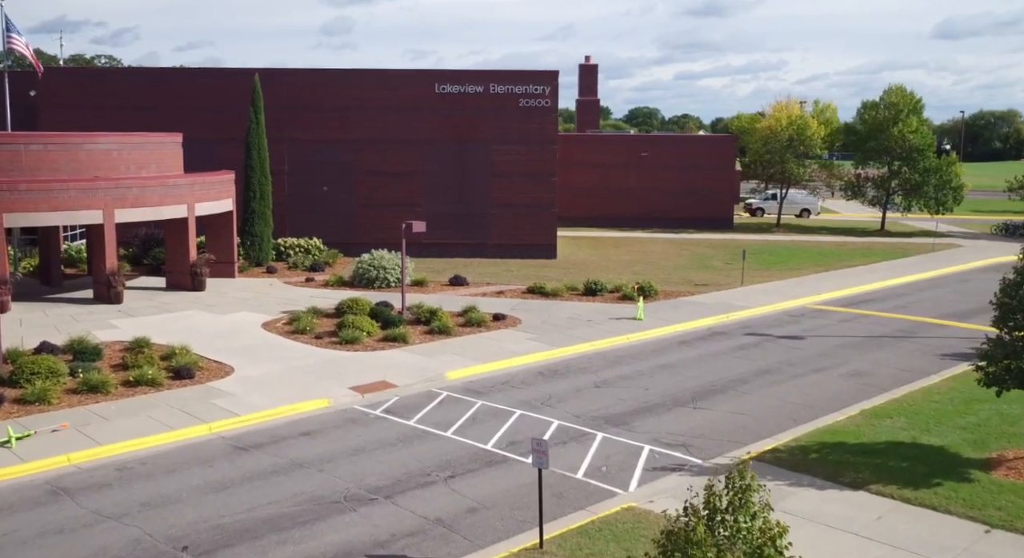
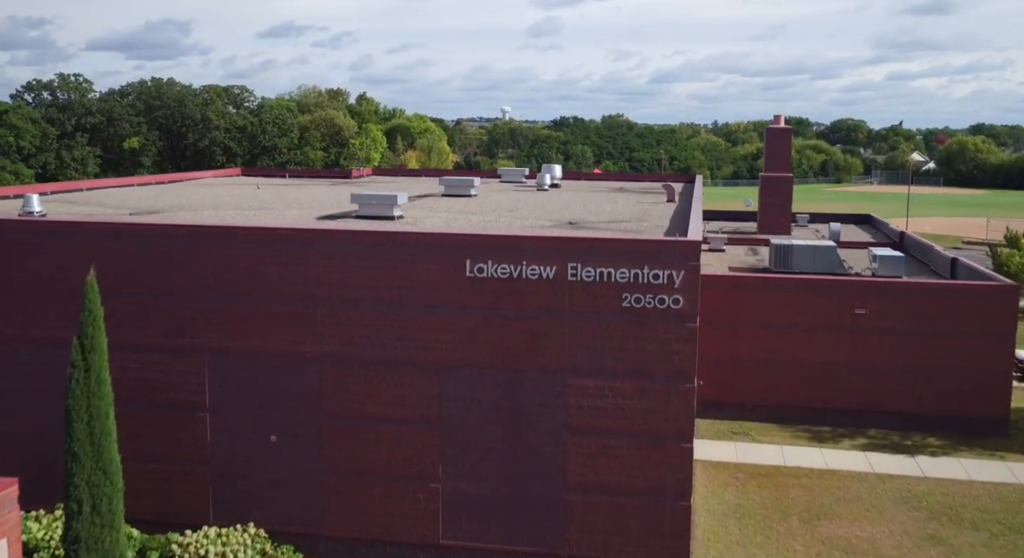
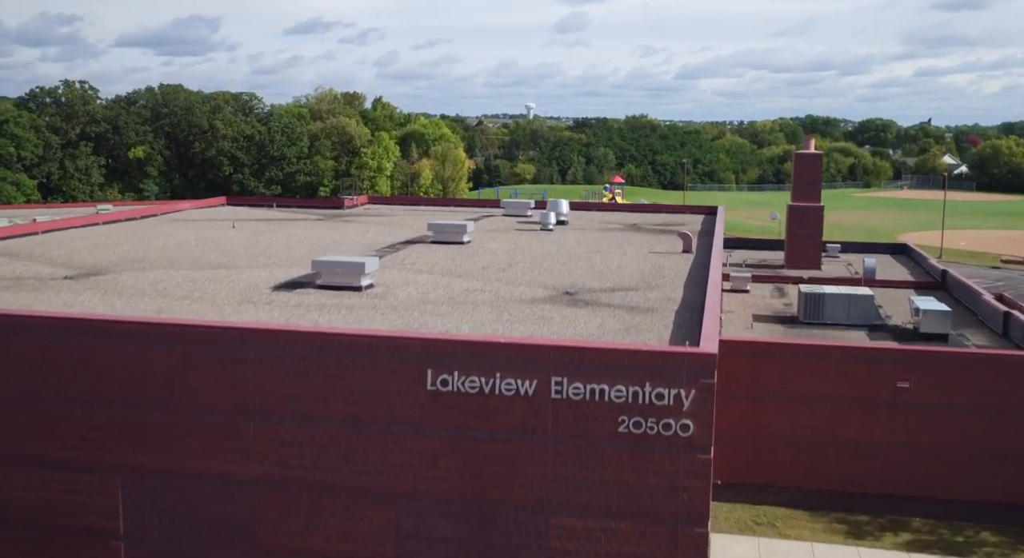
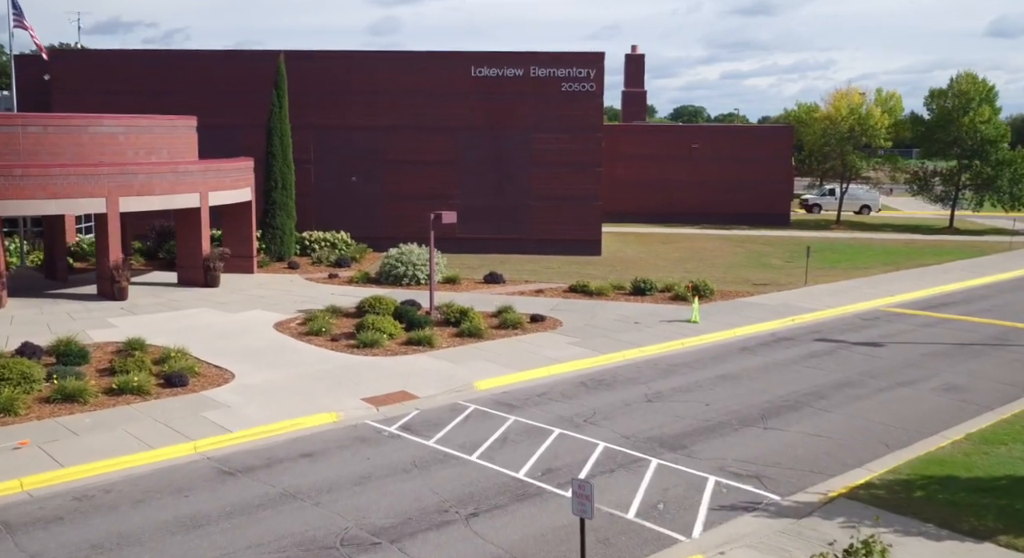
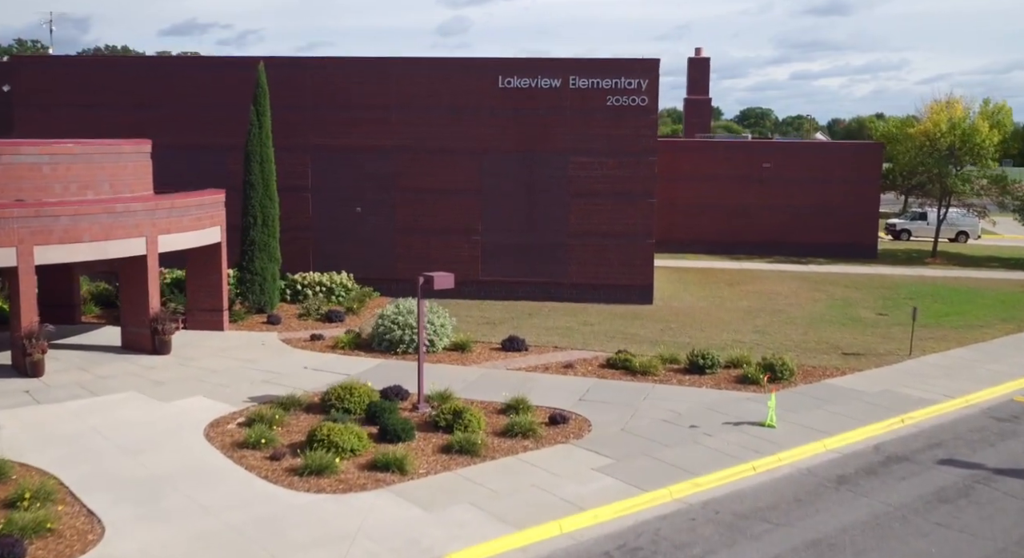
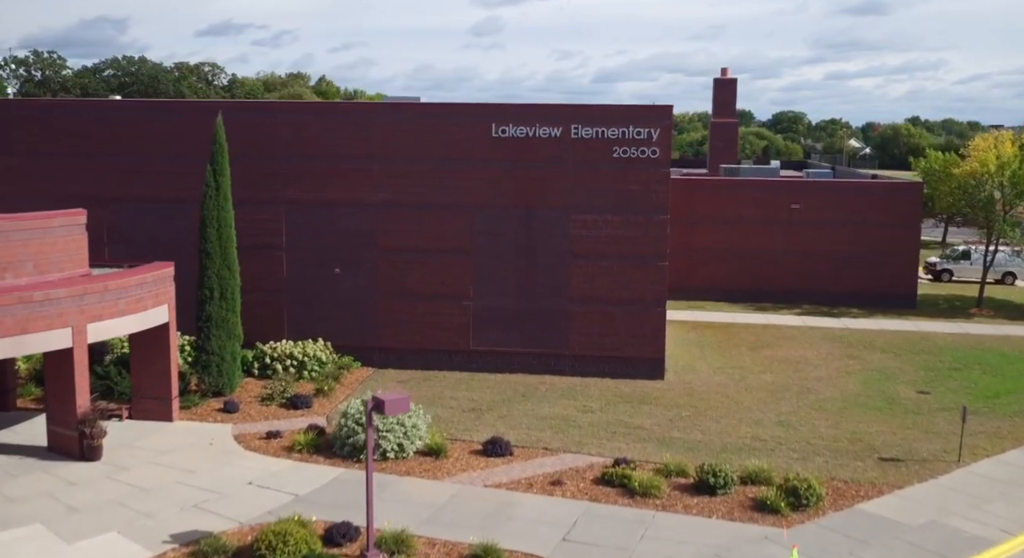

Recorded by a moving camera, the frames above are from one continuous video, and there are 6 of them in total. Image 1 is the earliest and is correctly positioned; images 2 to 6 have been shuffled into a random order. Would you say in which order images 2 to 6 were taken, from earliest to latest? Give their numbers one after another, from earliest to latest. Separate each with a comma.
4, 5, 6, 2, 3
